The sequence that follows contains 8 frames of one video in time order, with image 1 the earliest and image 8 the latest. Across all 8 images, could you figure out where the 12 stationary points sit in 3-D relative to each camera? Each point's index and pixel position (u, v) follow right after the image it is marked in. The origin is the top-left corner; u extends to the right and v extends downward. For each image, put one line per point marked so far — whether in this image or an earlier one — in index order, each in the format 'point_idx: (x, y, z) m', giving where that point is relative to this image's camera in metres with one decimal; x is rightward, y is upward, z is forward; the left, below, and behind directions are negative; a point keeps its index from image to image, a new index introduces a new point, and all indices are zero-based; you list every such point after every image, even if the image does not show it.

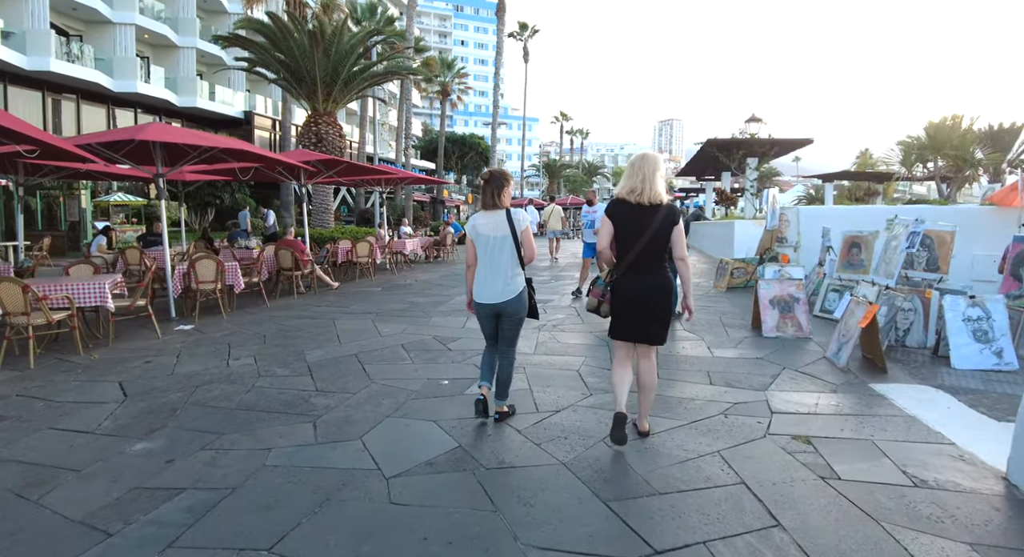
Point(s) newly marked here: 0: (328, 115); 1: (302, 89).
0: (-5.8, +5.2, +17.0) m
1: (-6.5, +5.9, +16.6) m
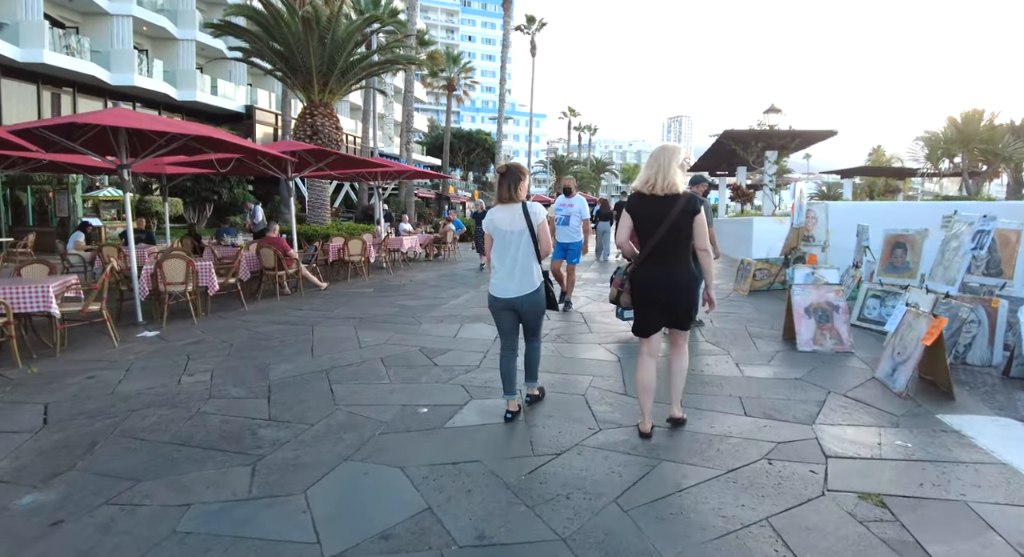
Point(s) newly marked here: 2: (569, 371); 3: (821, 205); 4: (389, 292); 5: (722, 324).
0: (-5.7, +5.2, +16.3) m
1: (-6.4, +5.9, +15.9) m
2: (+0.5, -0.8, +4.7) m
3: (+4.7, +1.1, +8.1) m
4: (-2.2, -0.2, +9.5) m
5: (+2.5, -0.6, +6.4) m
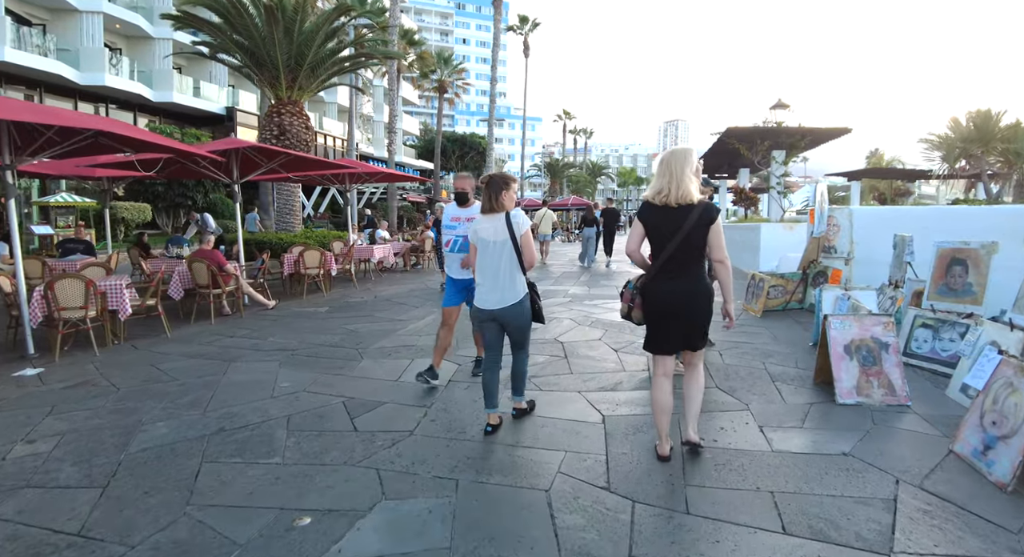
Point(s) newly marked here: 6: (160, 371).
0: (-6.2, +4.9, +15.0) m
1: (-6.8, +5.6, +14.6) m
2: (+0.1, -1.0, +3.4) m
3: (+4.3, +0.9, +6.9) m
4: (-2.6, -0.5, +8.2) m
5: (+2.1, -0.8, +5.1) m
6: (-3.6, -0.9, +5.4) m
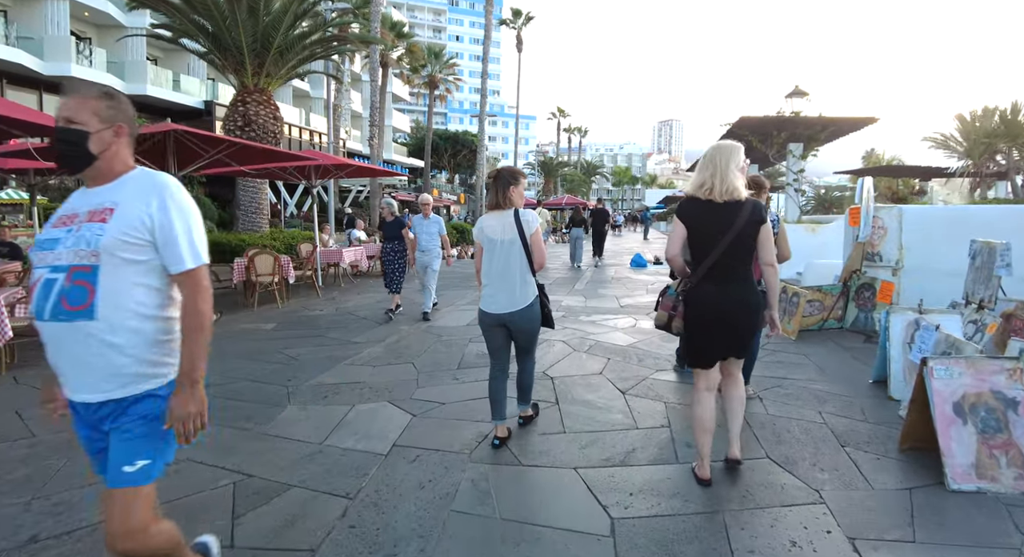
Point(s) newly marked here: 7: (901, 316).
0: (-6.5, +4.8, +13.7) m
1: (-7.1, +5.5, +13.3) m
2: (0.0, -1.2, +2.1) m
3: (+4.1, +0.7, +5.6) m
4: (-2.8, -0.6, +6.9) m
5: (+1.9, -0.9, +3.8) m
6: (-3.8, -1.1, +4.1) m
7: (+3.0, -0.3, +4.2) m
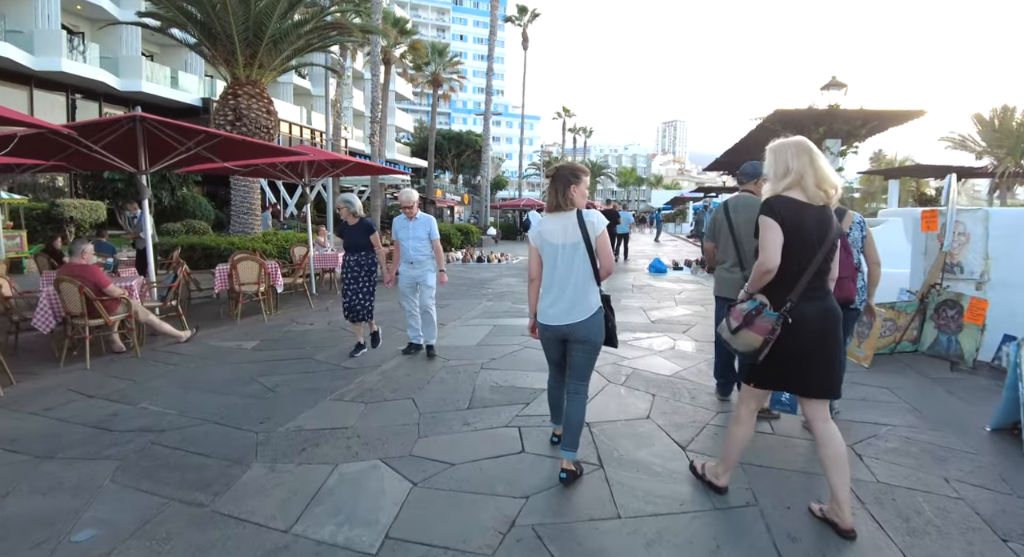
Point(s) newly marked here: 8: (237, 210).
0: (-6.2, +4.6, +12.8) m
1: (-6.9, +5.3, +12.4) m
2: (+0.1, -1.3, +1.2) m
3: (+4.3, +0.6, +4.7) m
4: (-2.6, -0.8, +6.0) m
5: (+2.1, -1.1, +2.9) m
6: (-3.6, -1.2, +3.2) m
7: (+3.2, -0.4, +3.2) m
8: (-6.7, +1.6, +13.0) m
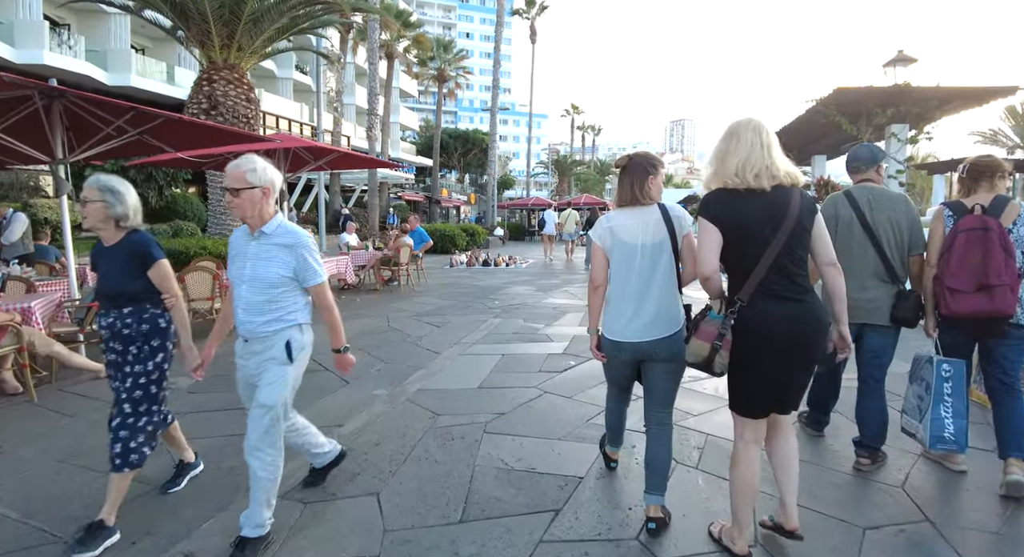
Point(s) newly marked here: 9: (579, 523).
0: (-6.0, +4.5, +11.5) m
1: (-6.7, +5.2, +11.1) m
2: (+0.2, -1.5, -0.2) m
3: (+4.4, +0.4, +3.2) m
4: (-2.5, -0.9, +4.6) m
5: (+2.2, -1.2, +1.5) m
6: (-3.5, -1.4, +1.8) m
7: (+3.3, -0.6, +1.8) m
8: (-6.5, +1.5, +11.7) m
9: (+0.3, -1.1, +2.5) m
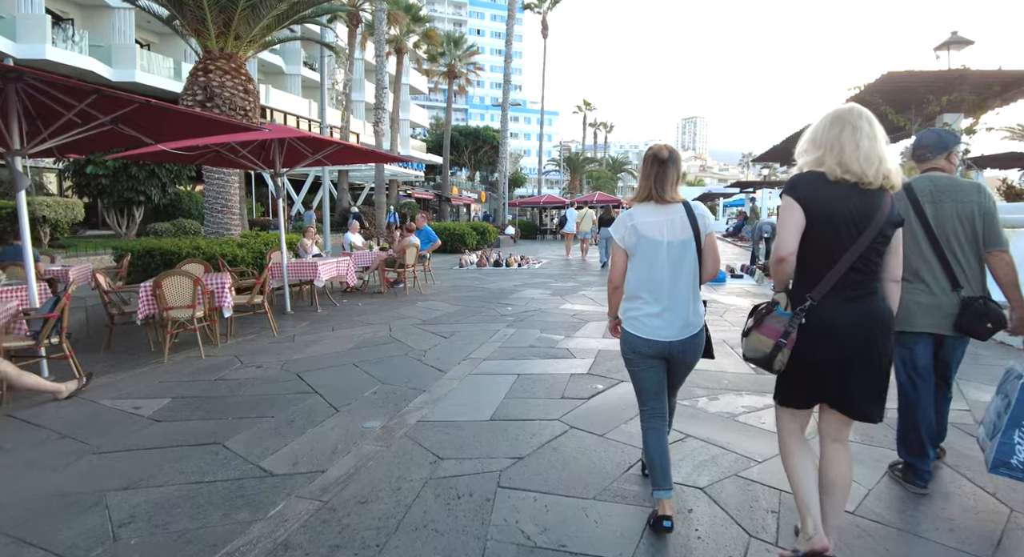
0: (-5.7, +4.4, +10.9) m
1: (-6.4, +5.1, +10.5) m
2: (+0.2, -1.6, -0.9) m
3: (+4.5, +0.3, +2.4) m
4: (-2.4, -1.0, +4.0) m
5: (+2.2, -1.3, +0.7) m
6: (-3.5, -1.4, +1.2) m
7: (+3.4, -0.7, +1.0) m
8: (-6.3, +1.4, +11.1) m
9: (+0.4, -1.2, +1.8) m
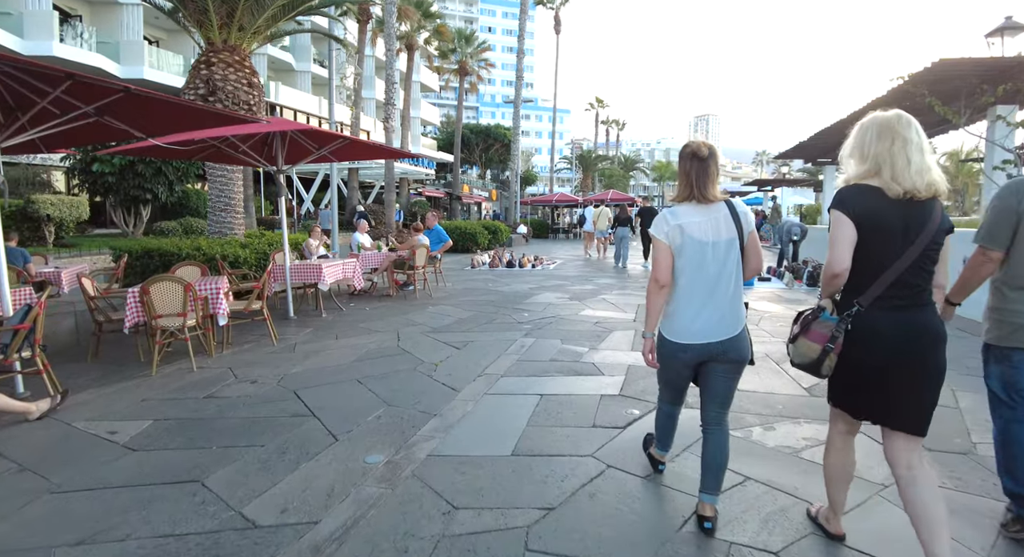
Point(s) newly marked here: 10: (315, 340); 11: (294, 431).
0: (-5.4, +4.4, +10.5) m
1: (-6.1, +5.1, +10.1) m
2: (+0.3, -1.7, -1.4) m
3: (+4.6, +0.3, +1.8) m
4: (-2.2, -1.1, +3.5) m
5: (+2.3, -1.4, +0.2) m
6: (-3.4, -1.5, +0.8) m
7: (+3.5, -0.7, +0.5) m
8: (-6.0, +1.4, +10.7) m
9: (+0.5, -1.3, +1.3) m
10: (-2.3, -0.7, +6.0) m
11: (-1.4, -1.0, +3.5) m
